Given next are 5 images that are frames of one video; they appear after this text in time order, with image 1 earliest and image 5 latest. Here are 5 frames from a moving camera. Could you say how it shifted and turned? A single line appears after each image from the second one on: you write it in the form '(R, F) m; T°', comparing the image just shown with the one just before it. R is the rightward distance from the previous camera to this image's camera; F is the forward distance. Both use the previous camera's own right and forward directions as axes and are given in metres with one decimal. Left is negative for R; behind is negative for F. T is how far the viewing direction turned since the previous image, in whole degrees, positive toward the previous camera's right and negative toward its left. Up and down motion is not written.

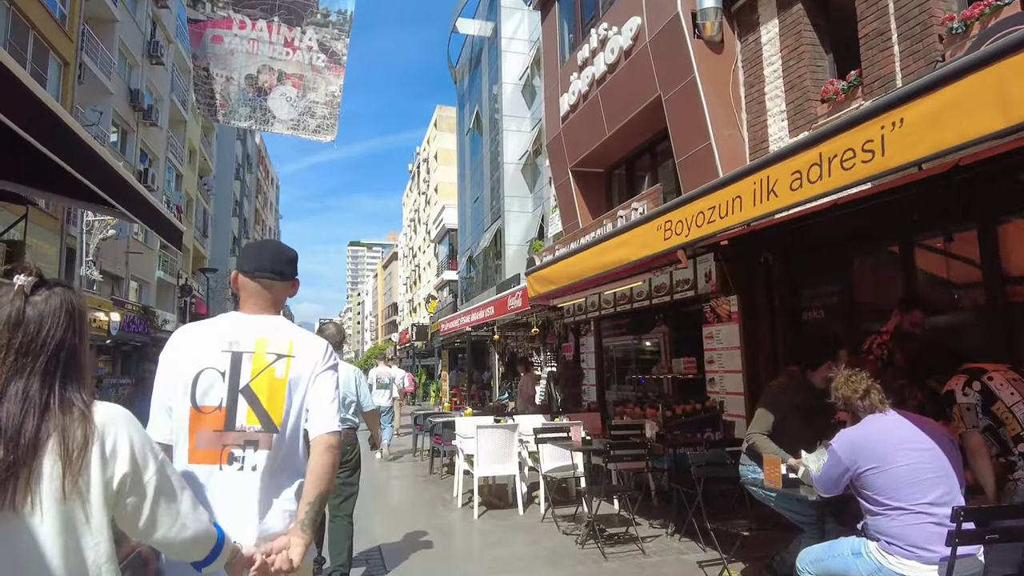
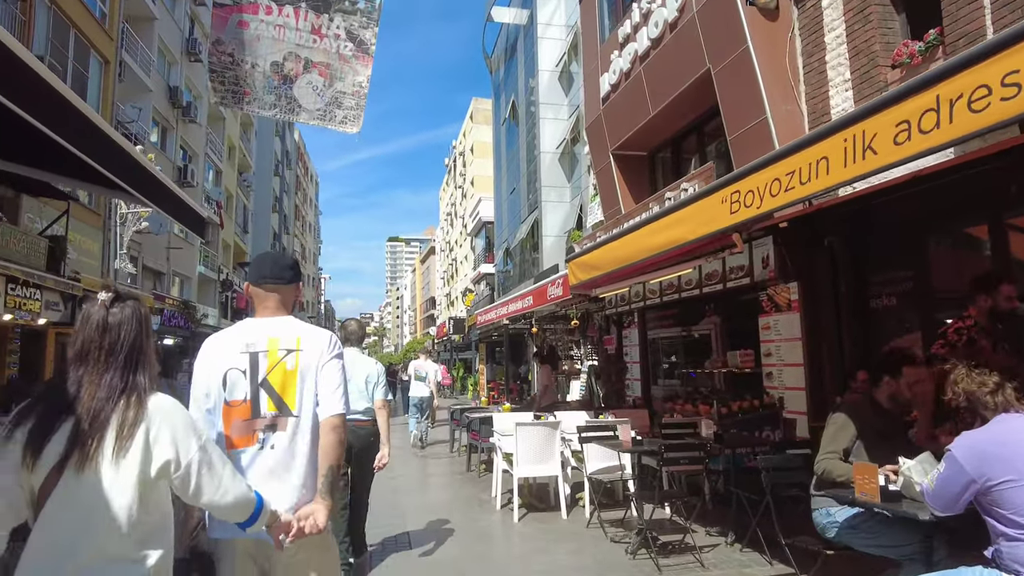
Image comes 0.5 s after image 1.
(0.0, +0.5) m; -3°
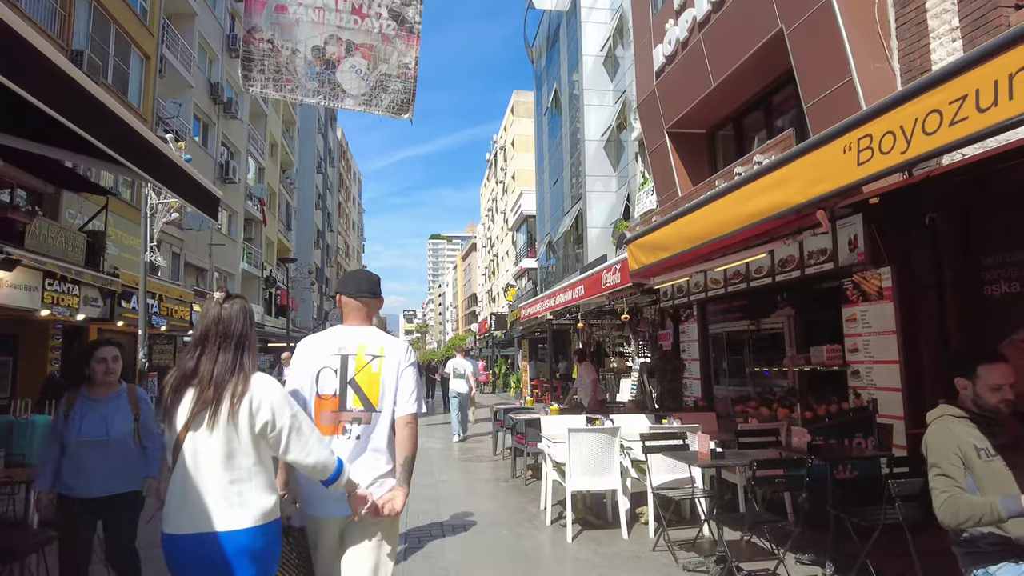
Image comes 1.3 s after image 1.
(-0.1, +0.7) m; -4°
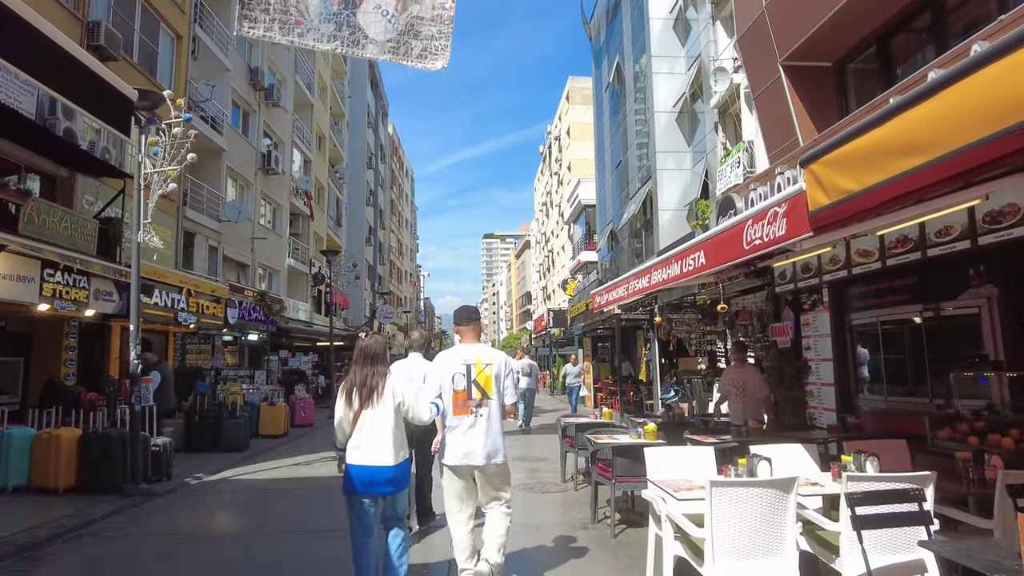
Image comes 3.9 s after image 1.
(-0.2, +2.1) m; -5°
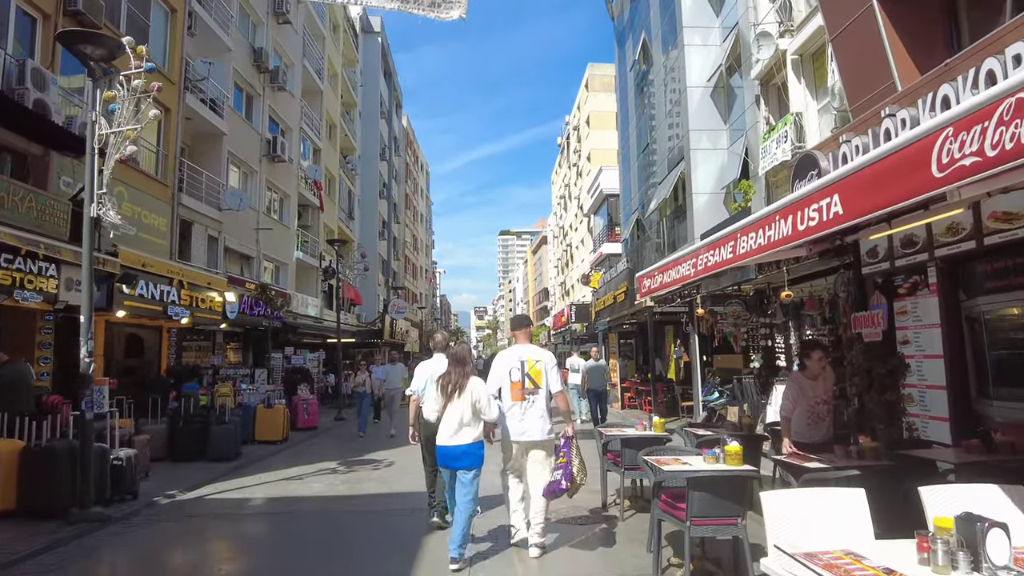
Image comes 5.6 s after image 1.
(-0.1, +1.4) m; -1°
